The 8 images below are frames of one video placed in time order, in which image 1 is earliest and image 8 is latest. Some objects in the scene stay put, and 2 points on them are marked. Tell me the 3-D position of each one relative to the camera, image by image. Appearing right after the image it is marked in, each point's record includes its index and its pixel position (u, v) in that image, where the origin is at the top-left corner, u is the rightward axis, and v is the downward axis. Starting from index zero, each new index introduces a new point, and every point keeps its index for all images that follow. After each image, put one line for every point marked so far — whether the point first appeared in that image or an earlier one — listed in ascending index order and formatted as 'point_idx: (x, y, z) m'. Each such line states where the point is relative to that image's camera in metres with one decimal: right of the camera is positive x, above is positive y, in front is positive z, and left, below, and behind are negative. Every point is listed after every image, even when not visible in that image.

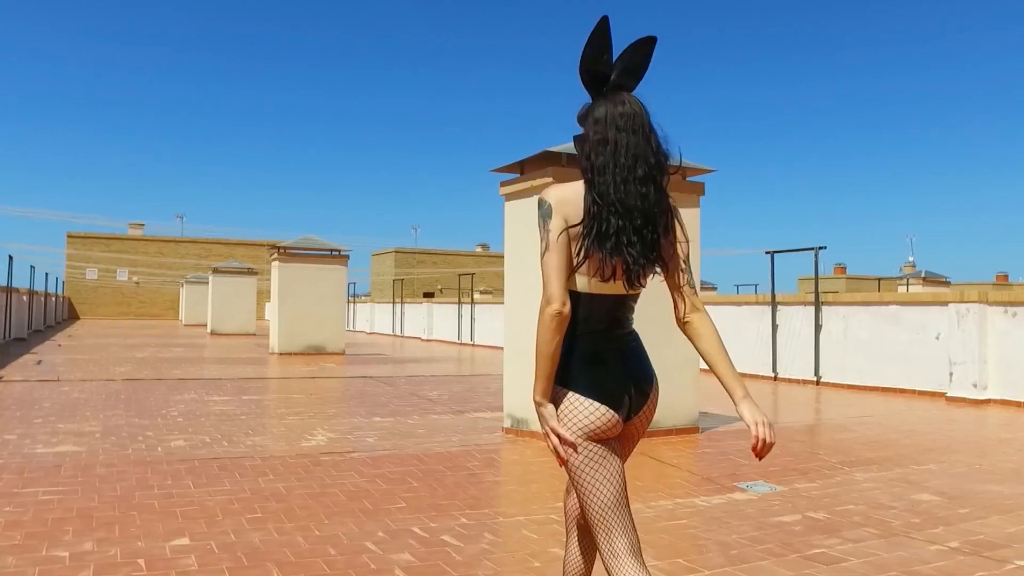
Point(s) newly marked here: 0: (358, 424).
0: (-1.6, -1.4, +8.3) m
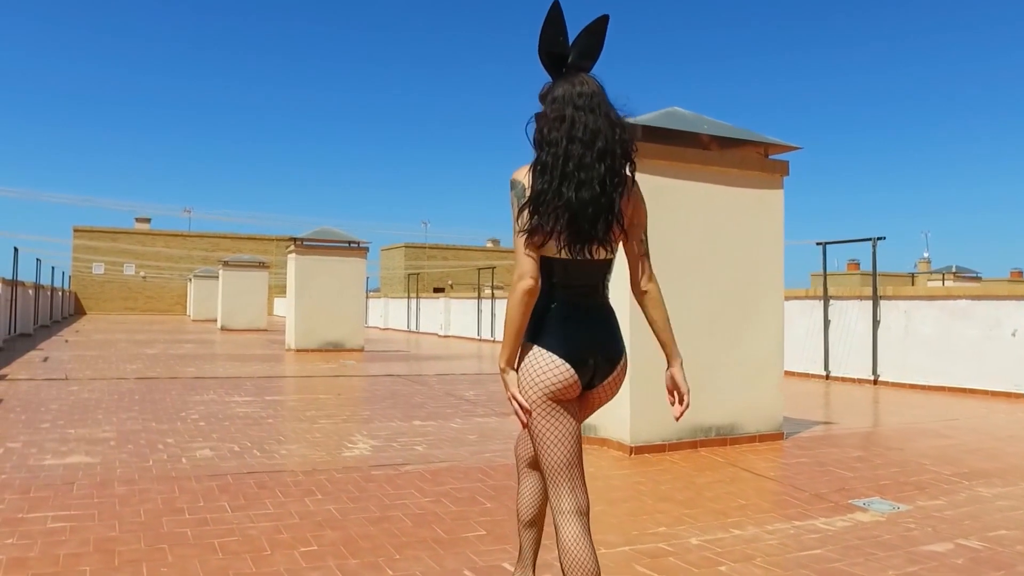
0: (-1.0, -1.3, +7.5) m
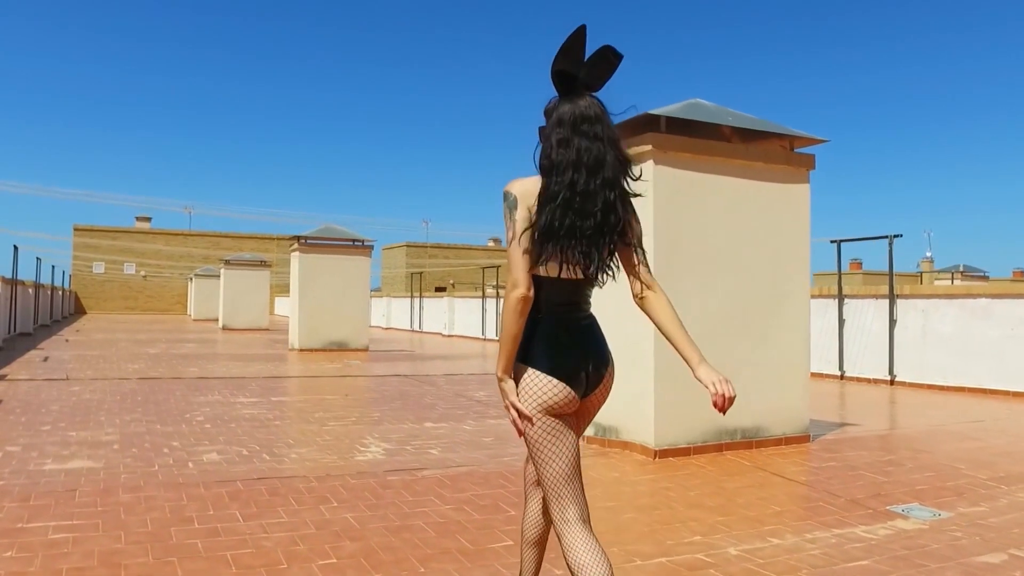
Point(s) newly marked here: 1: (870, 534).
0: (-0.9, -1.3, +7.2) m
1: (+2.0, -1.4, +4.5) m
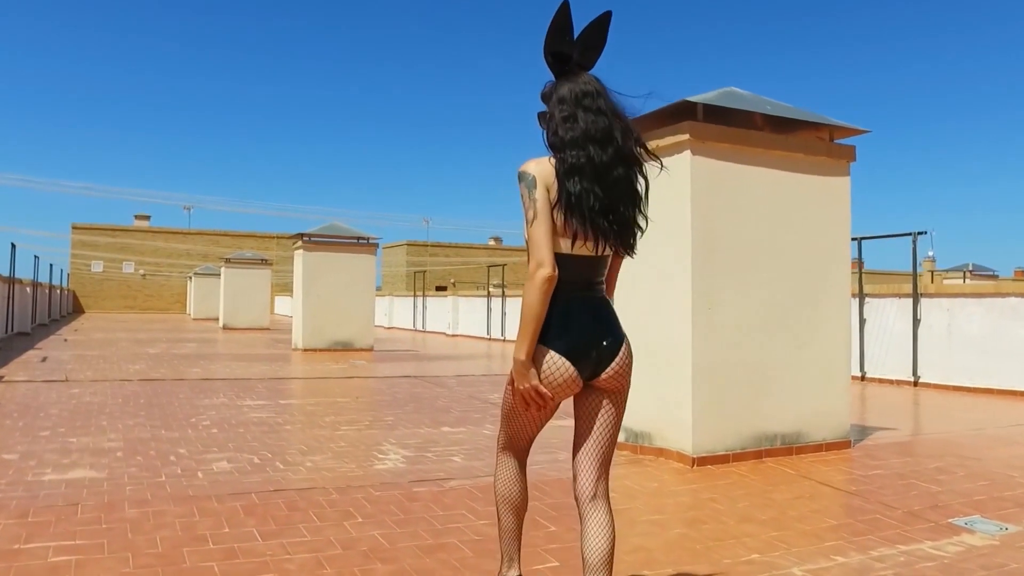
0: (-0.7, -1.3, +6.9) m
1: (+2.2, -1.4, +4.2) m
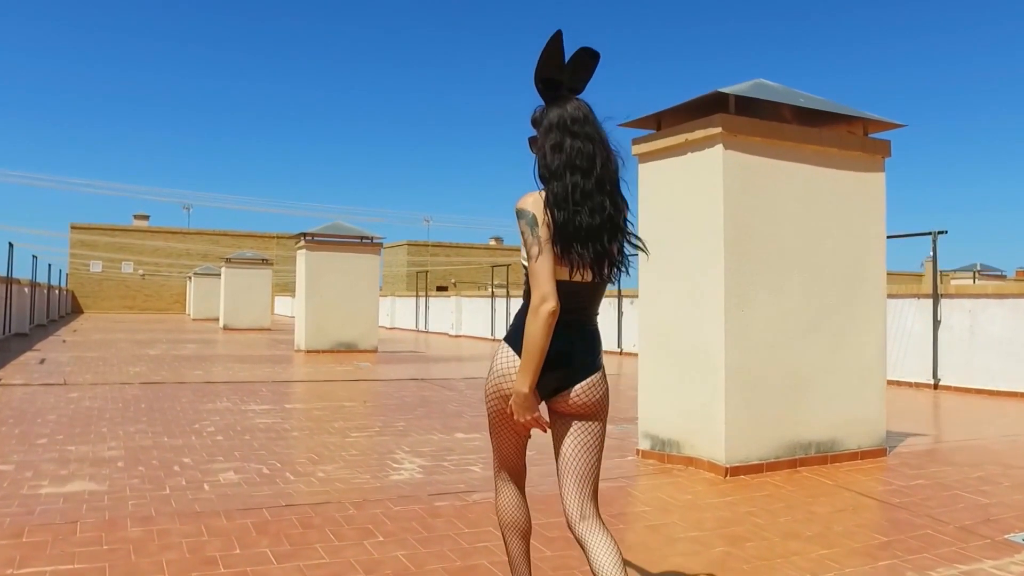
0: (-0.5, -1.3, +6.6) m
1: (+2.4, -1.4, +3.9) m
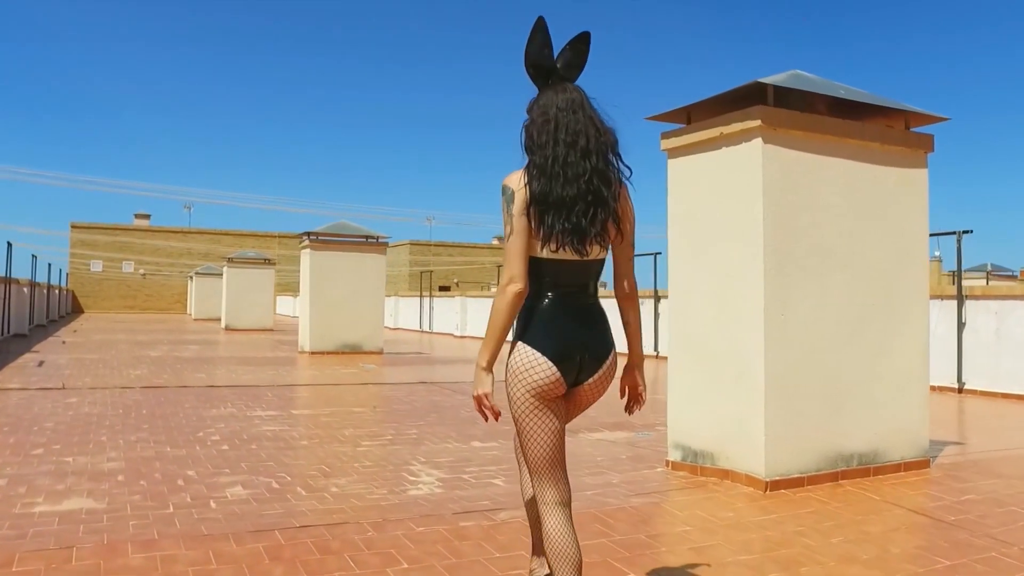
0: (-0.4, -1.3, +6.3) m
1: (+2.5, -1.4, +3.6) m
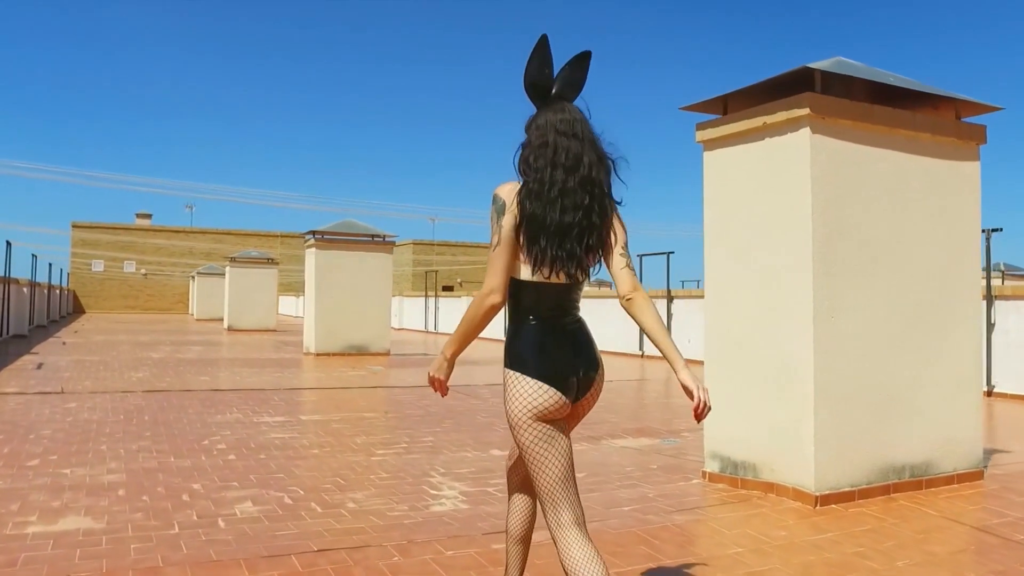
0: (-0.2, -1.3, +5.9) m
1: (+2.7, -1.4, +3.2) m
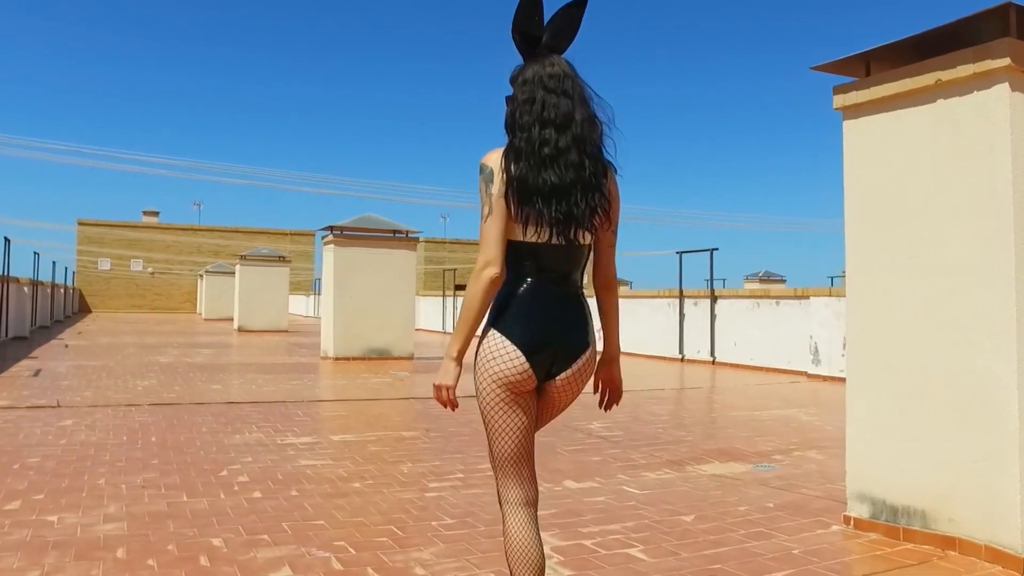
0: (+0.3, -1.3, +4.8) m
1: (+3.2, -1.4, +2.1) m
